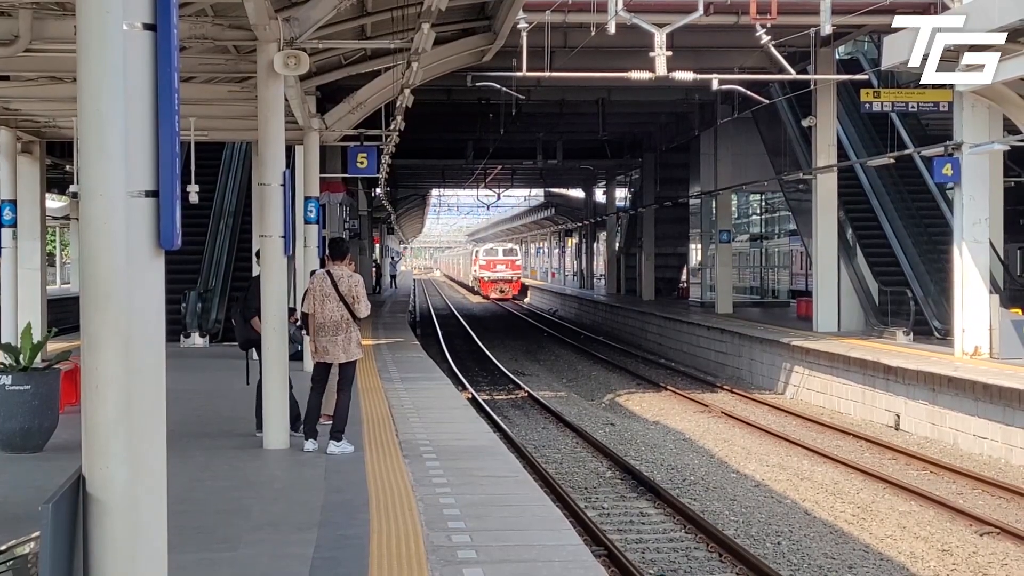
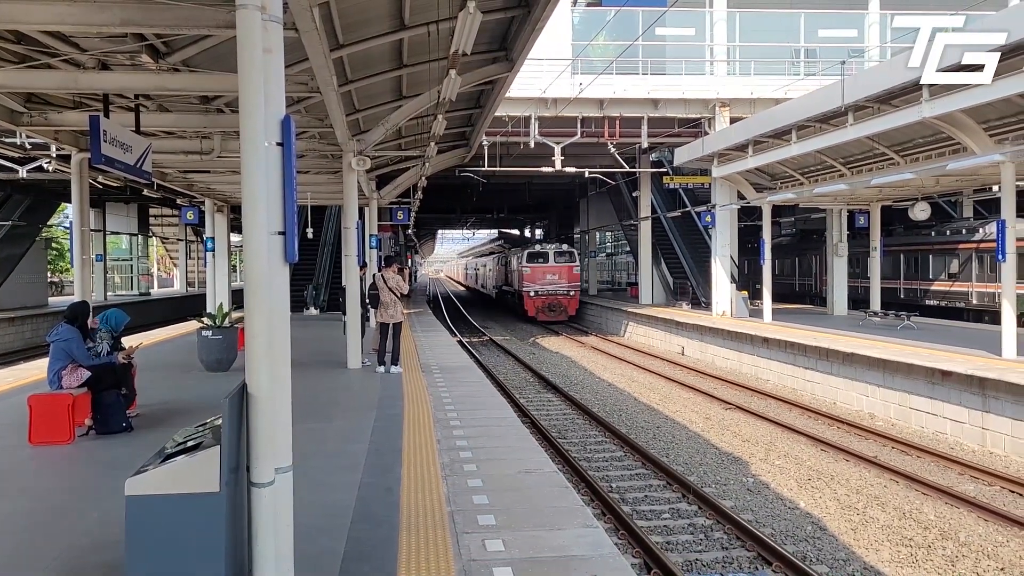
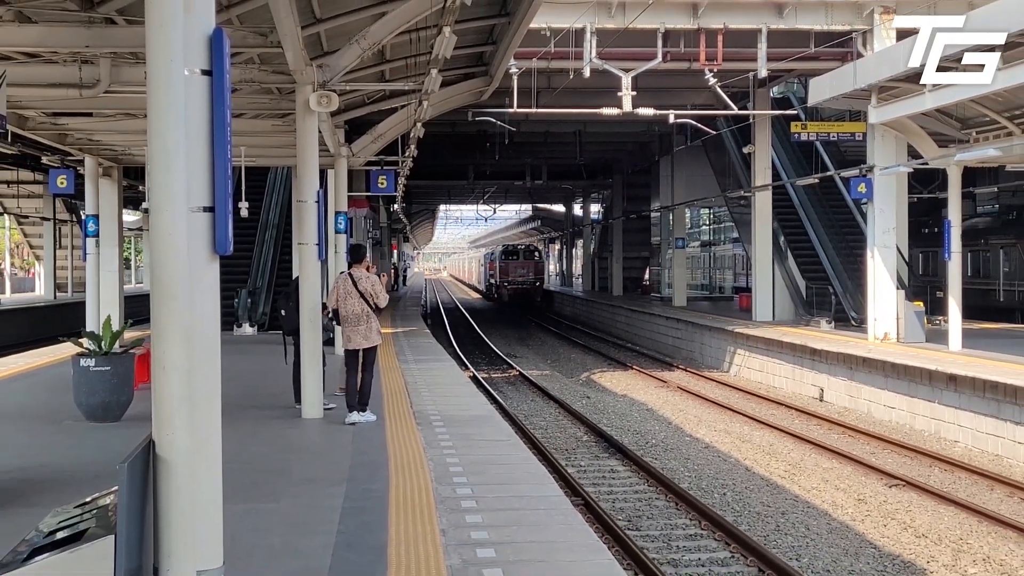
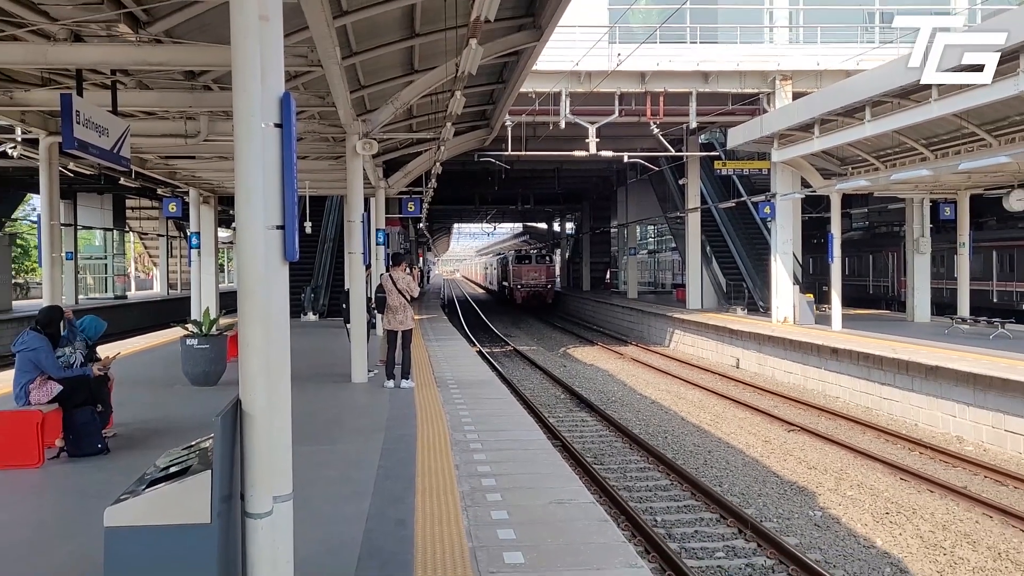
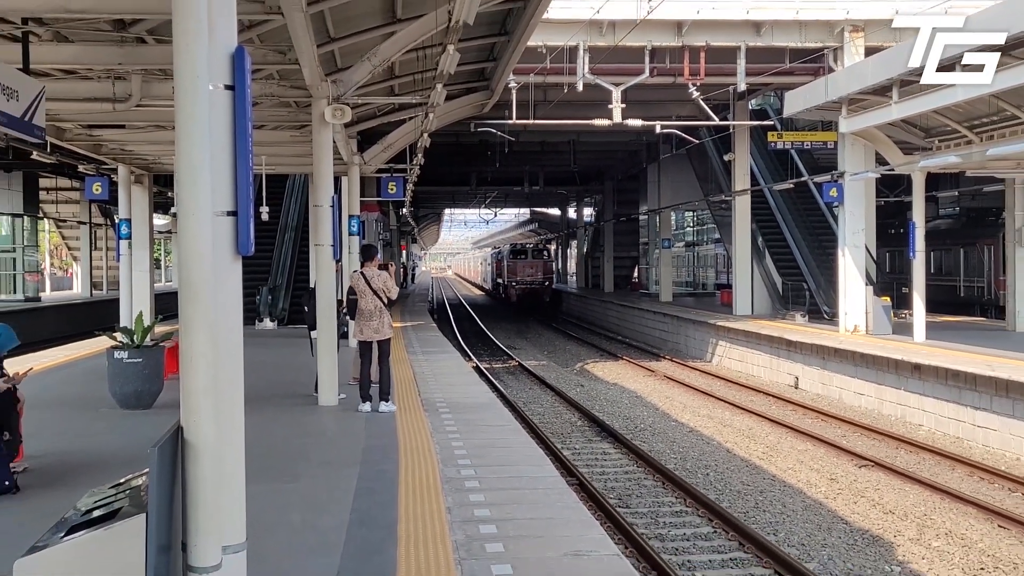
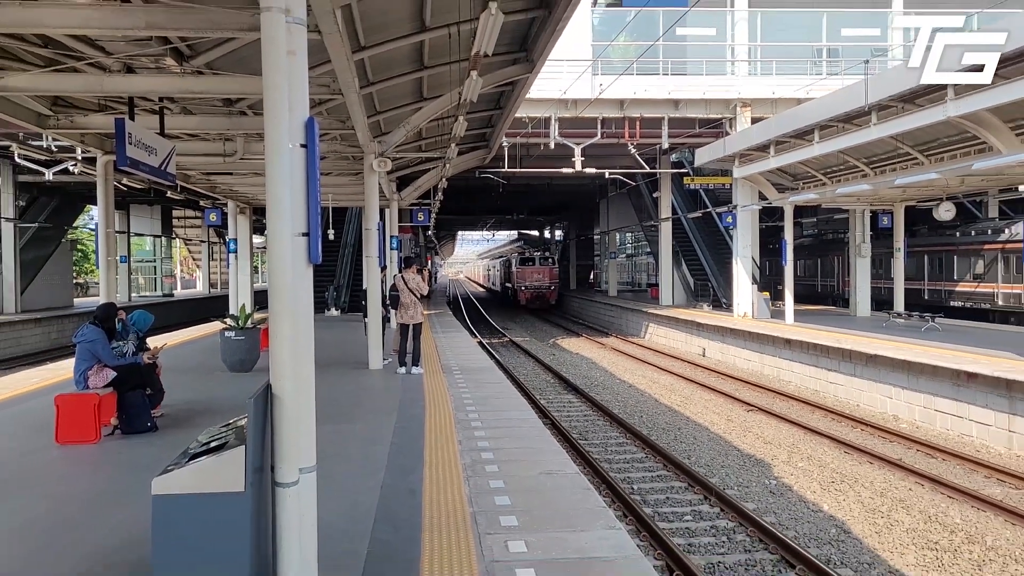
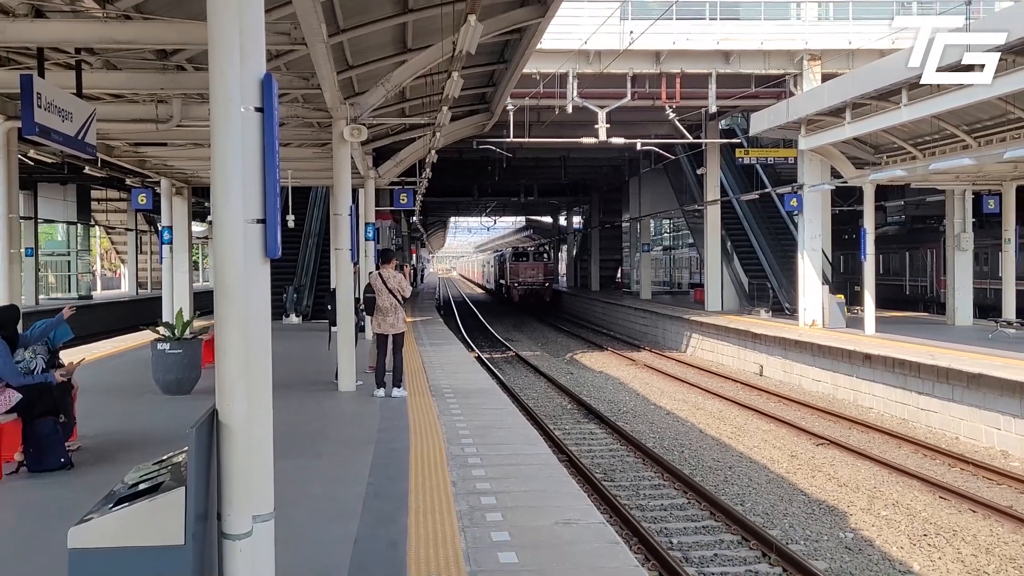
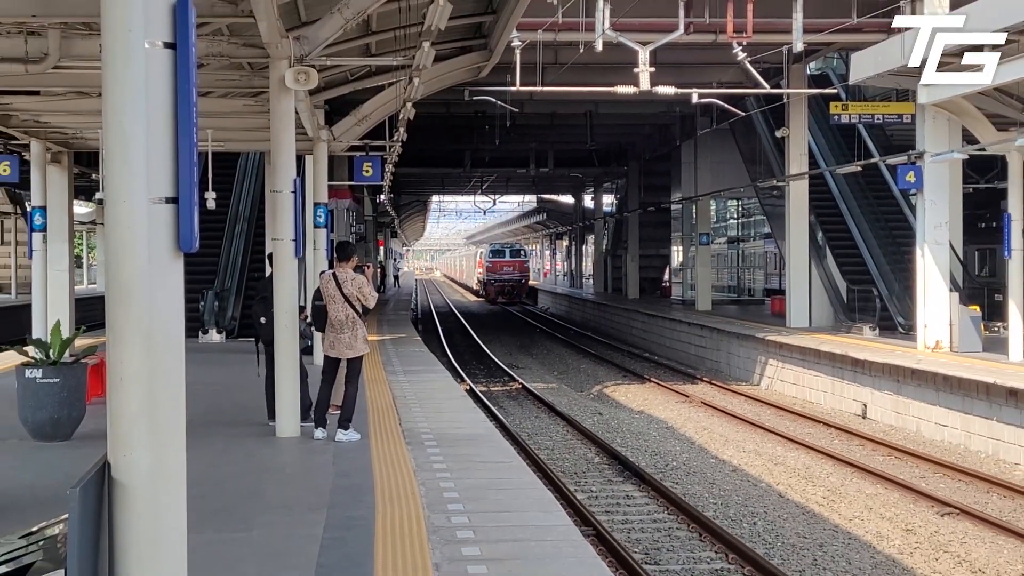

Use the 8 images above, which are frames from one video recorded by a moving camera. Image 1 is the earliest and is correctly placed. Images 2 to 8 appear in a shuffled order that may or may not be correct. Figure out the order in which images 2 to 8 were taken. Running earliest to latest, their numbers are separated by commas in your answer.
8, 3, 5, 7, 4, 6, 2
